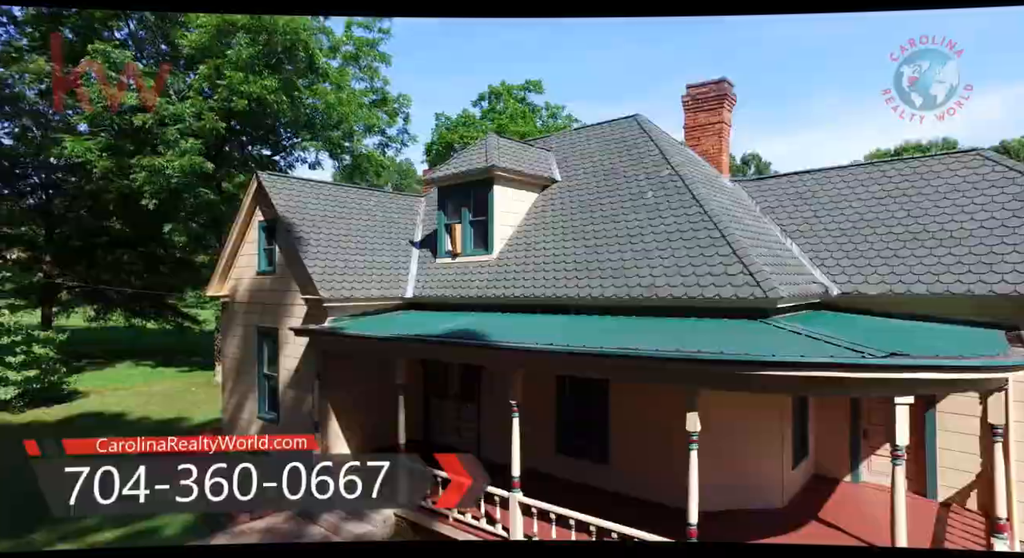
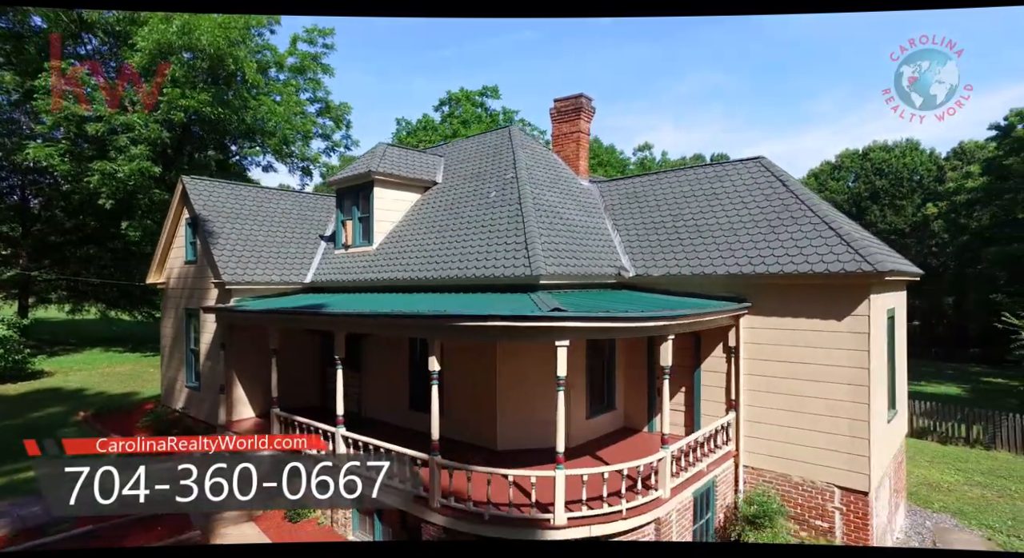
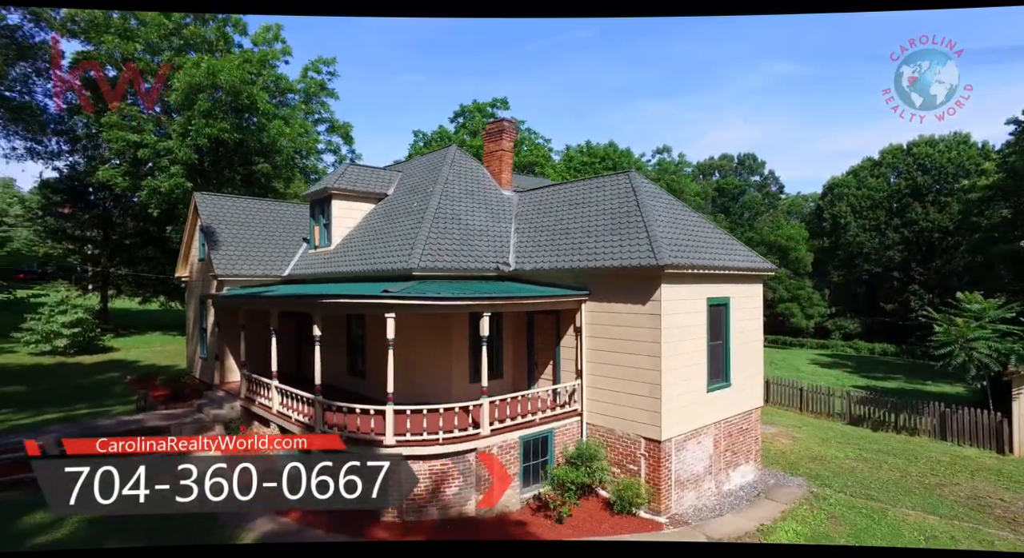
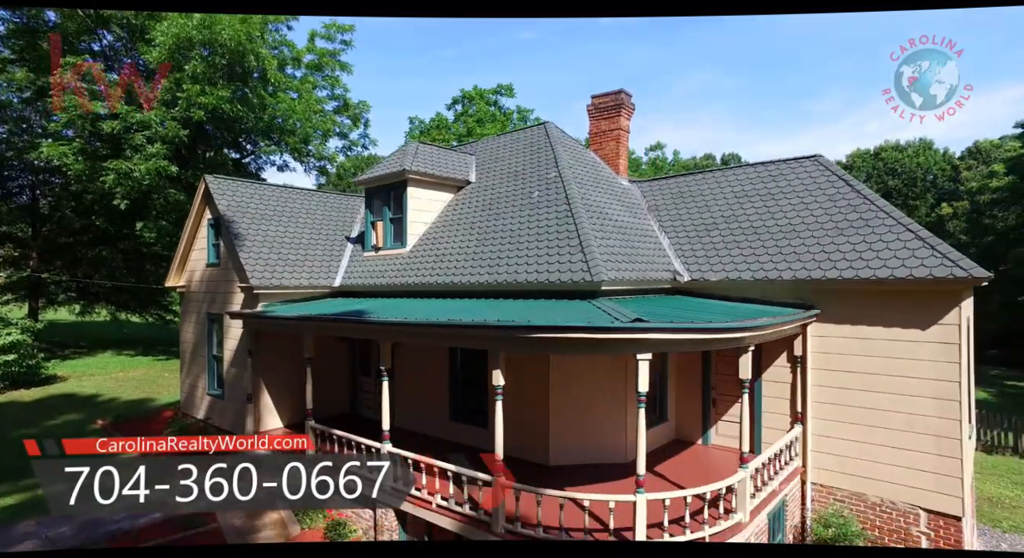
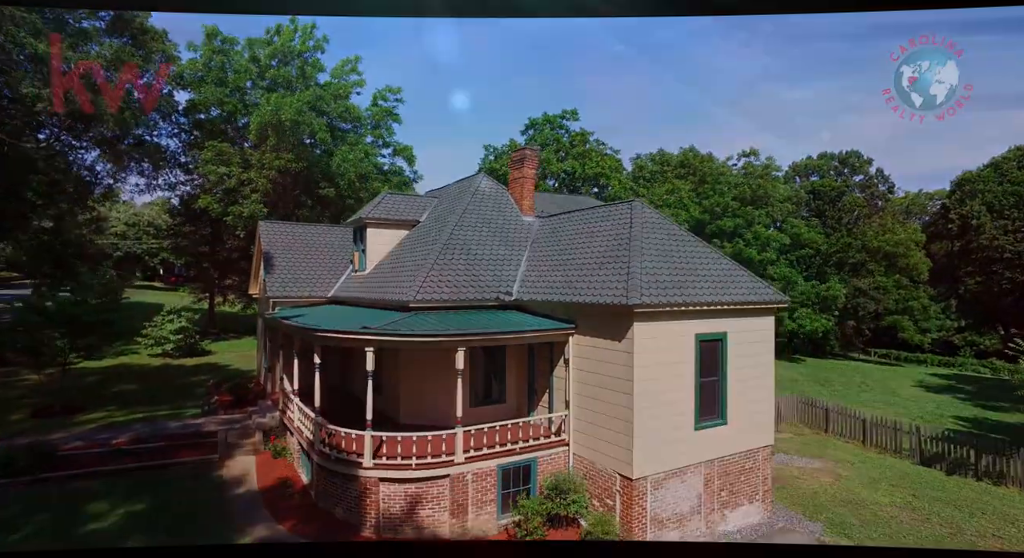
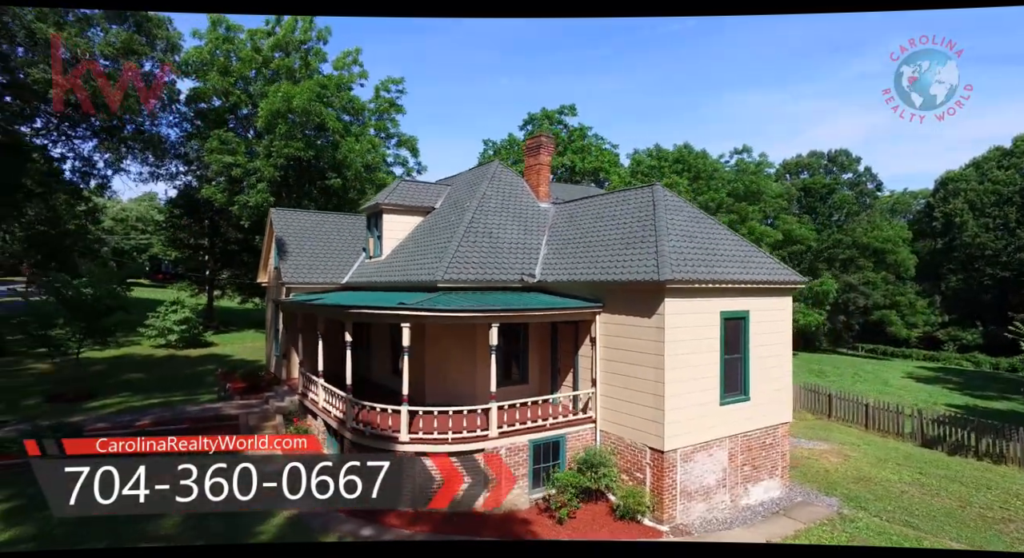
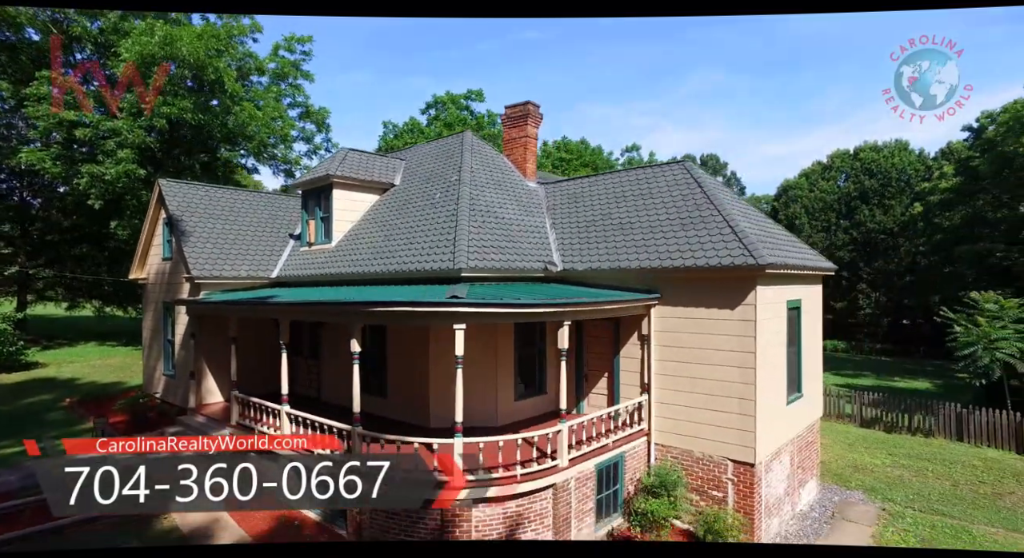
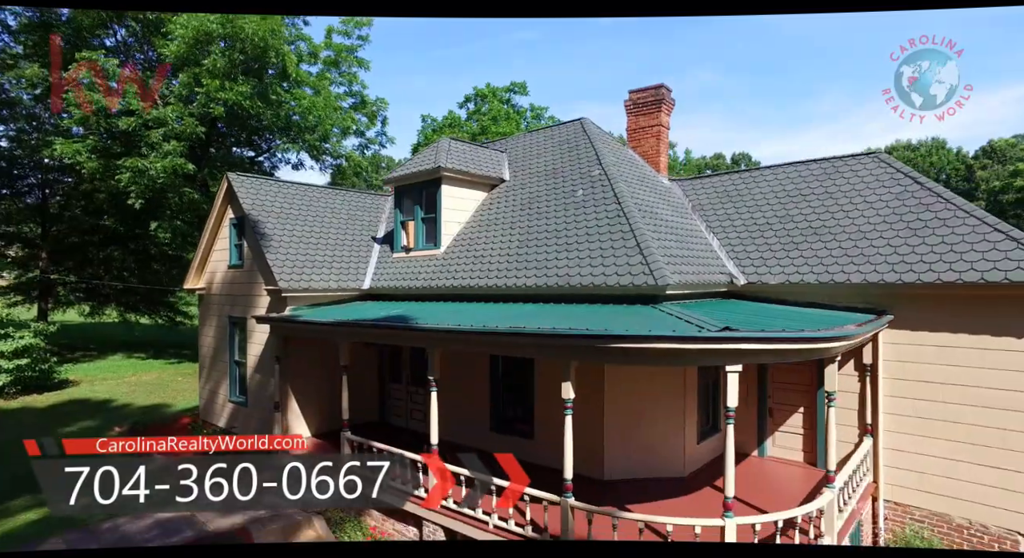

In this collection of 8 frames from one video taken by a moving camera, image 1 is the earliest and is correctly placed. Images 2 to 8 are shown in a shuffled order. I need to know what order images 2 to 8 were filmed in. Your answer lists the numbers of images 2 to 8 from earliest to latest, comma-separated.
8, 4, 2, 7, 3, 6, 5
